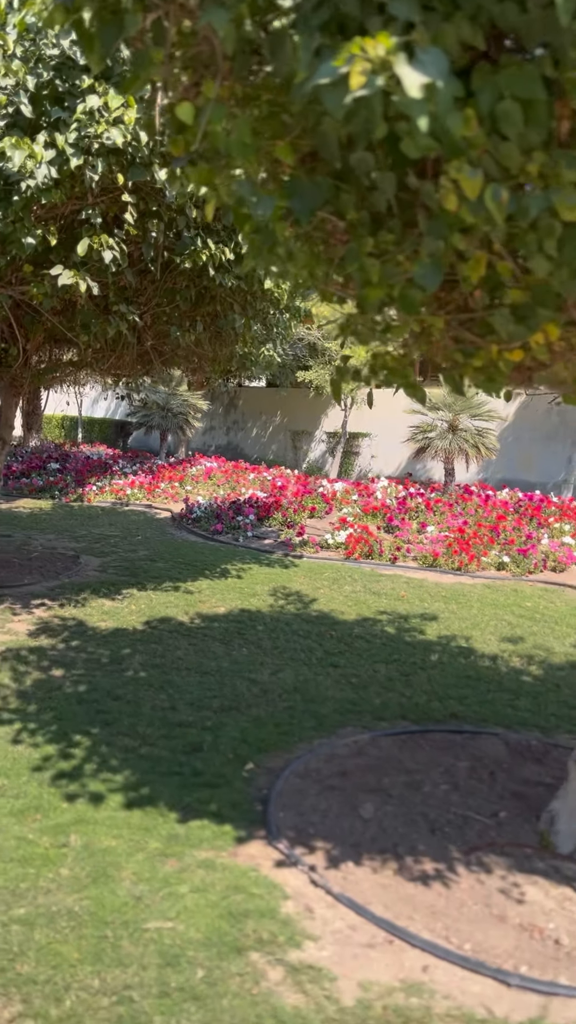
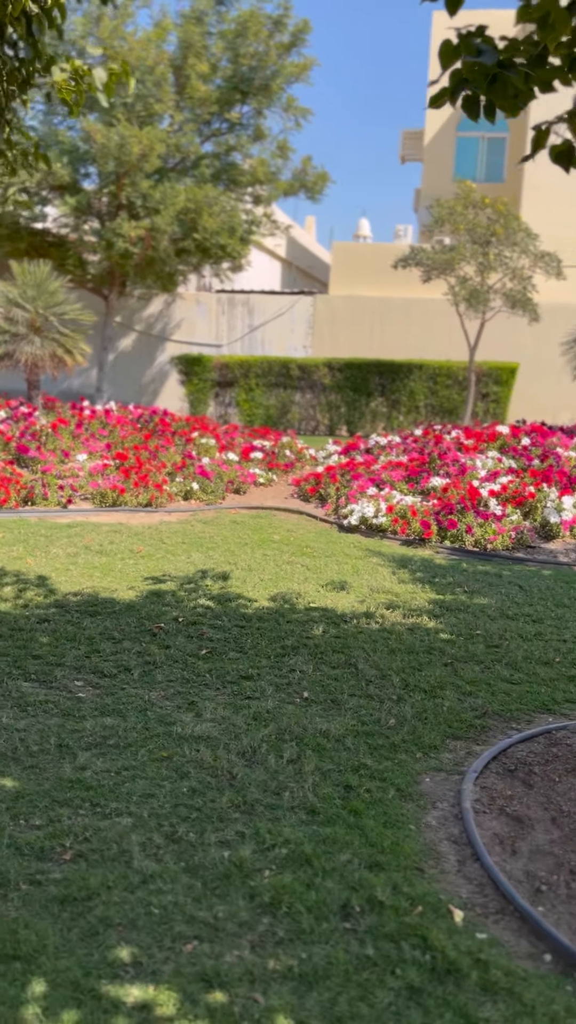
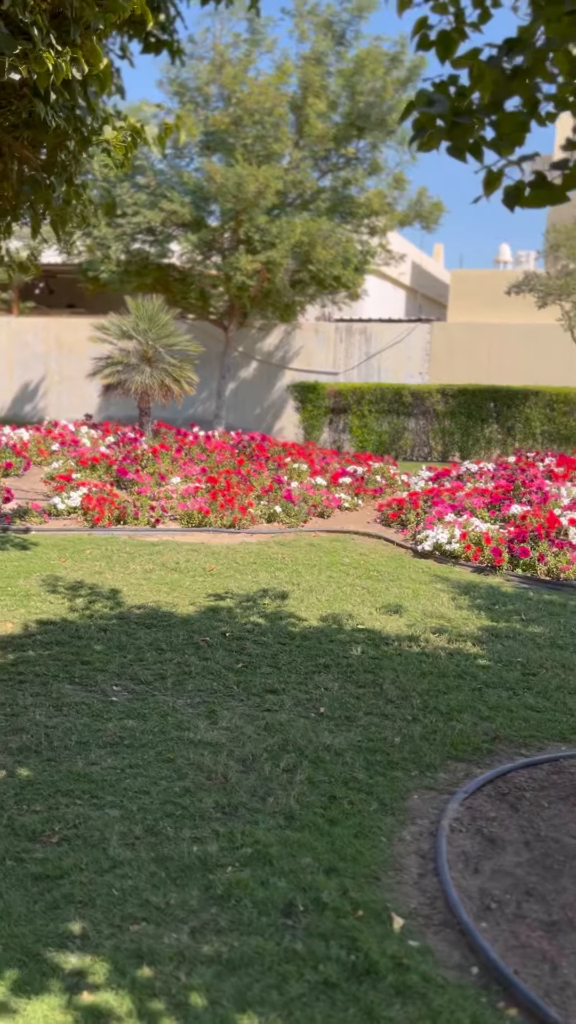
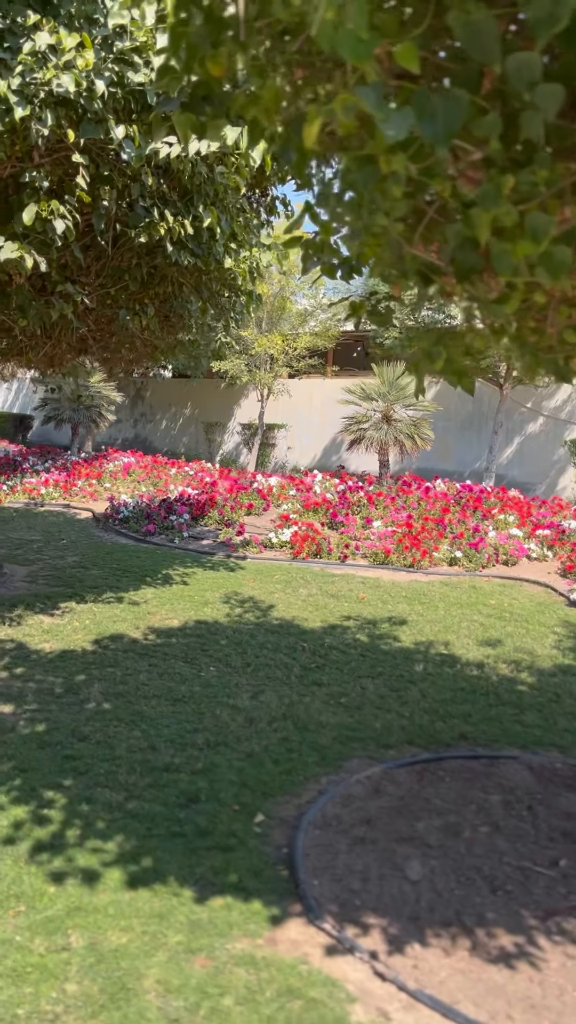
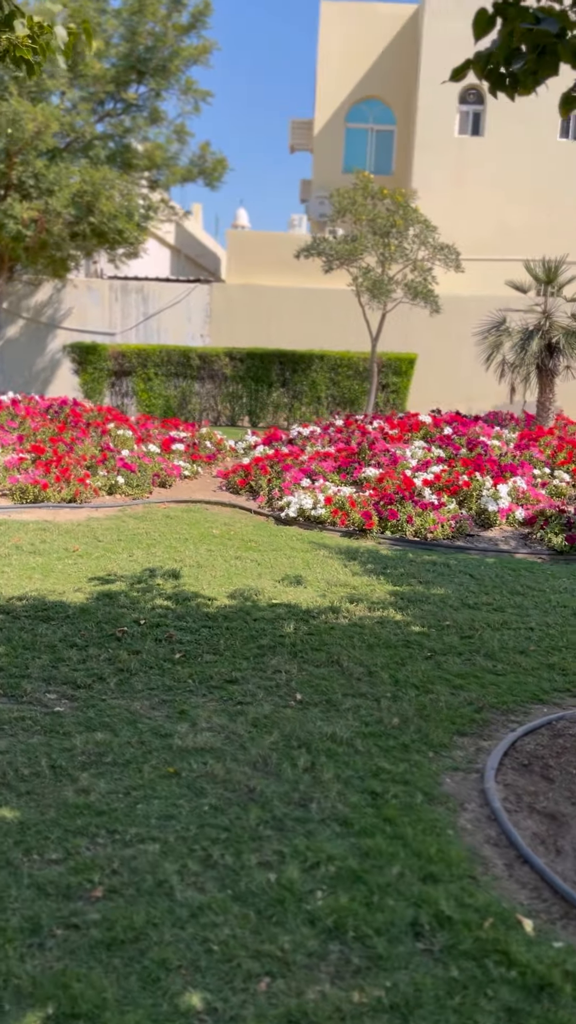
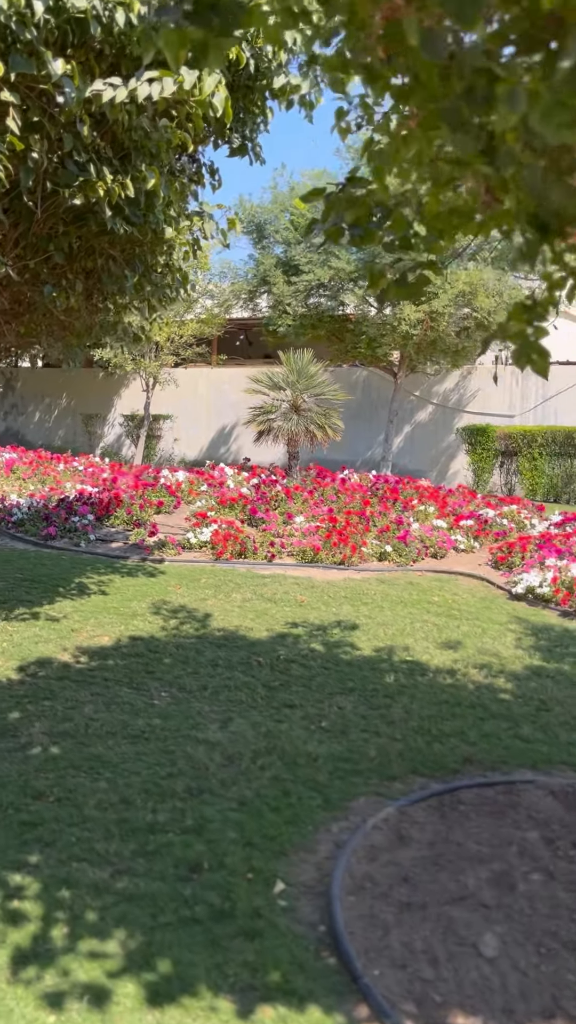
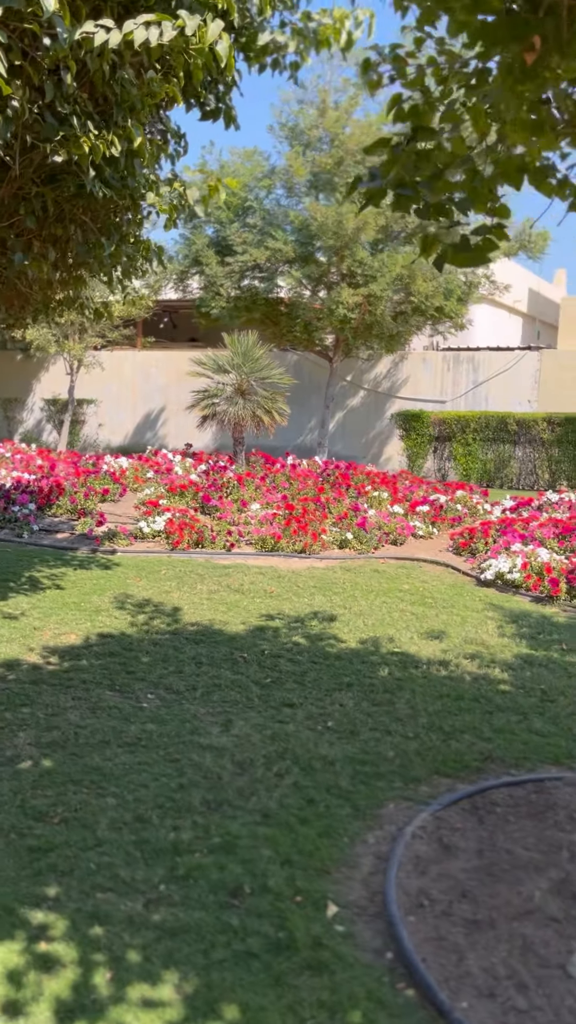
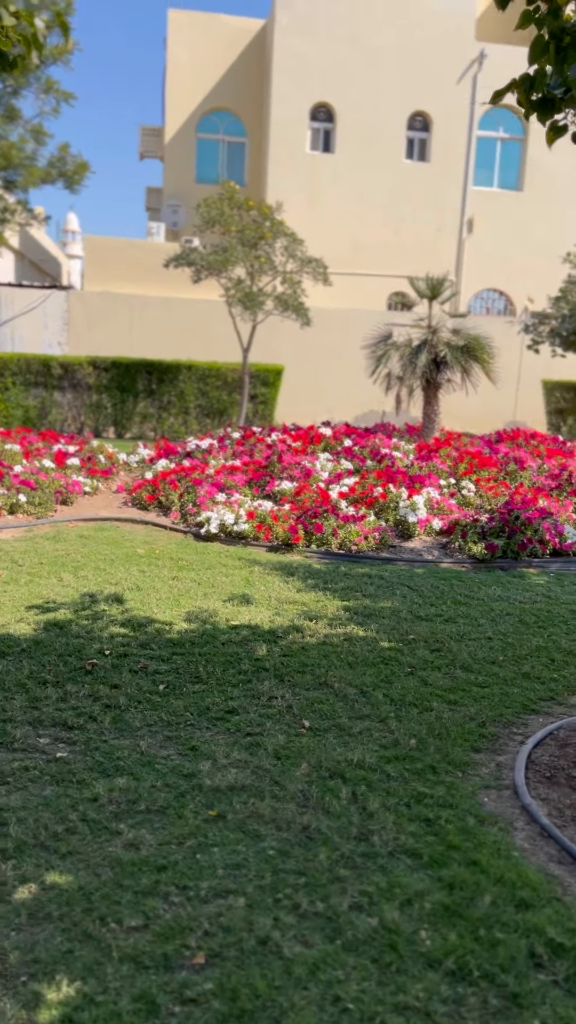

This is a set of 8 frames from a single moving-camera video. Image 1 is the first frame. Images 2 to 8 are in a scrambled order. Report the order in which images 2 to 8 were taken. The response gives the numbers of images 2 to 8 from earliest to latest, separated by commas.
4, 6, 7, 3, 2, 5, 8
